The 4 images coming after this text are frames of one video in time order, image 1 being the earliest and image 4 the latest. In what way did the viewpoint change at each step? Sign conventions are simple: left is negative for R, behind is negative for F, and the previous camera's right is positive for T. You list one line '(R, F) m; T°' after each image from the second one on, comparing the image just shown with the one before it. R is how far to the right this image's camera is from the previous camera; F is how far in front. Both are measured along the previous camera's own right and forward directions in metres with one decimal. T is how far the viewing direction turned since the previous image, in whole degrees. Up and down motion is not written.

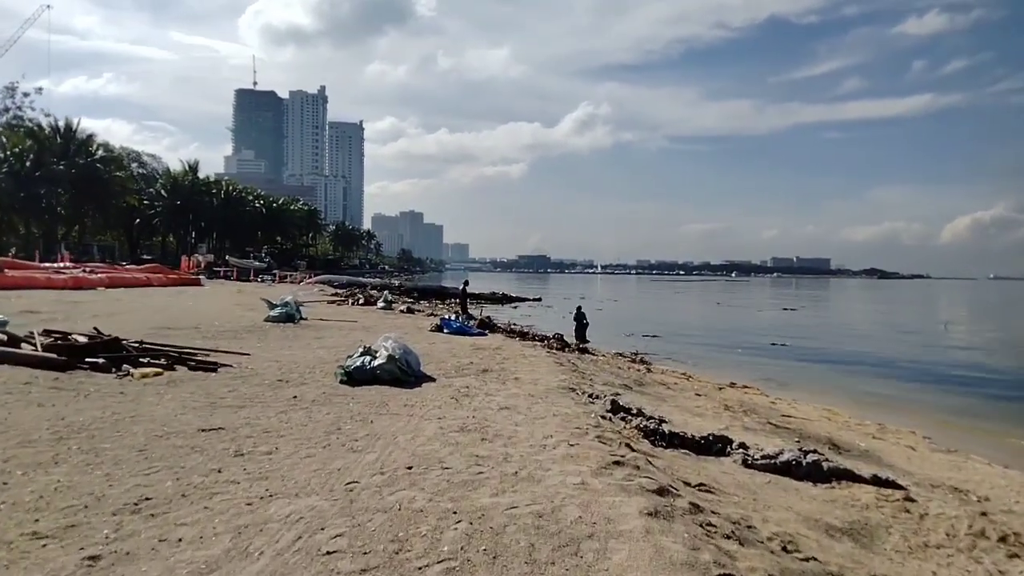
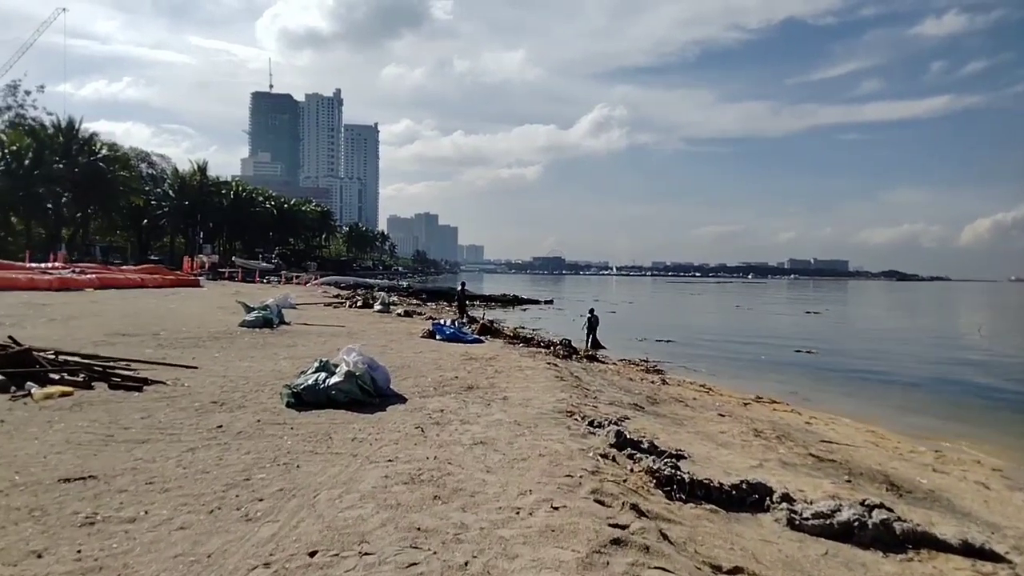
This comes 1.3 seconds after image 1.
(+0.5, +2.3) m; -1°
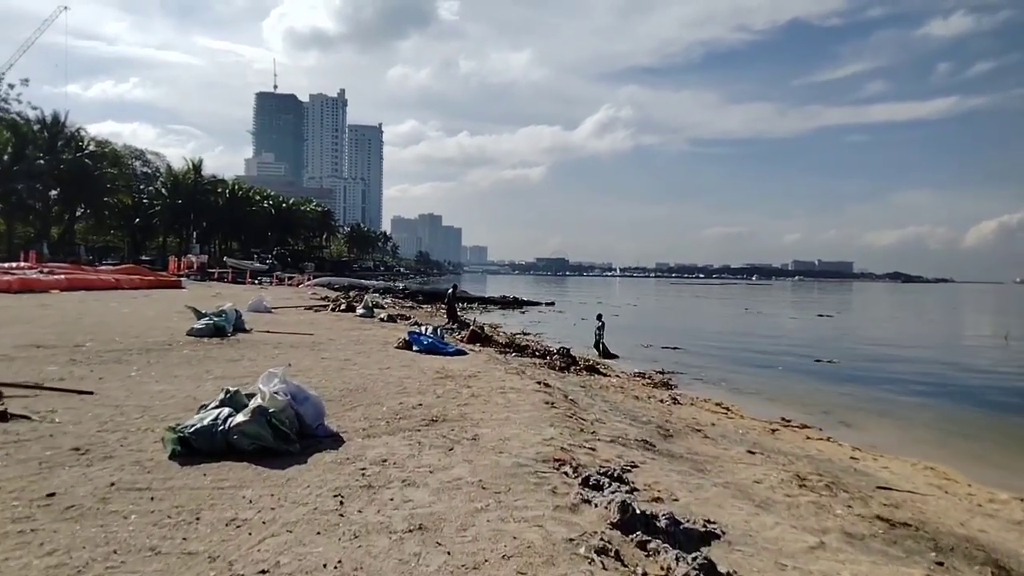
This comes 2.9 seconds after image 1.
(+0.4, +2.8) m; 0°
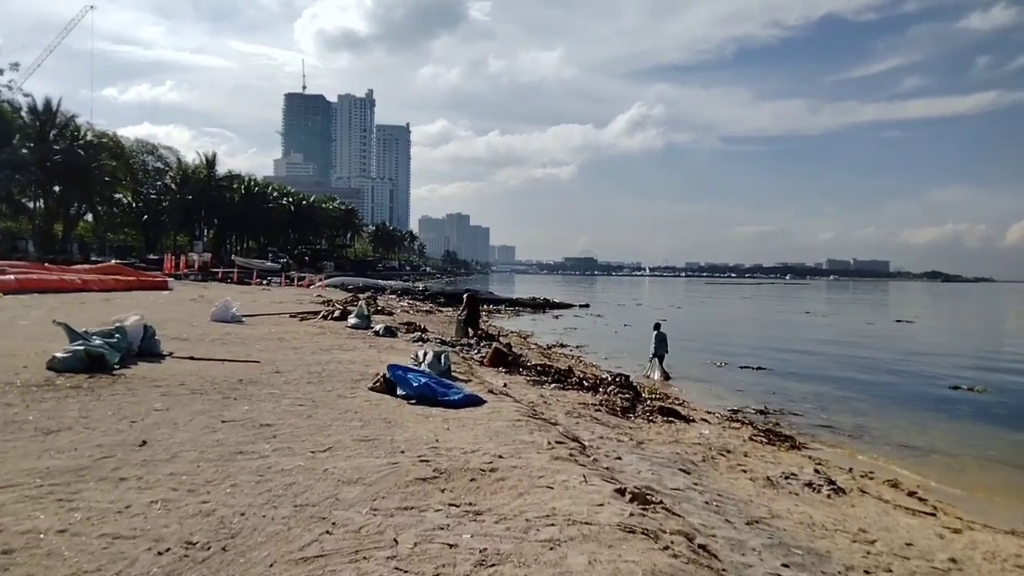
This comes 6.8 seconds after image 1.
(-0.3, +7.1) m; -2°
